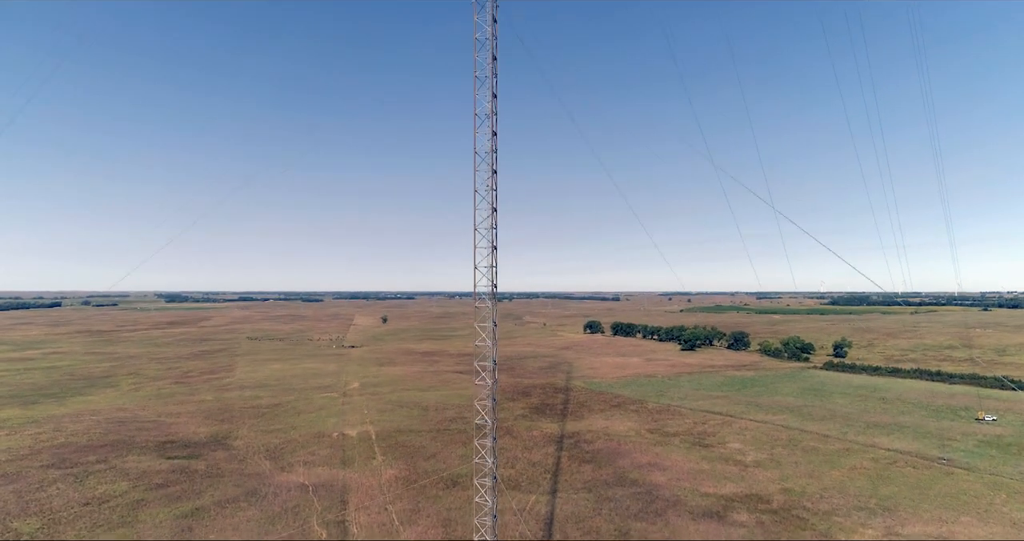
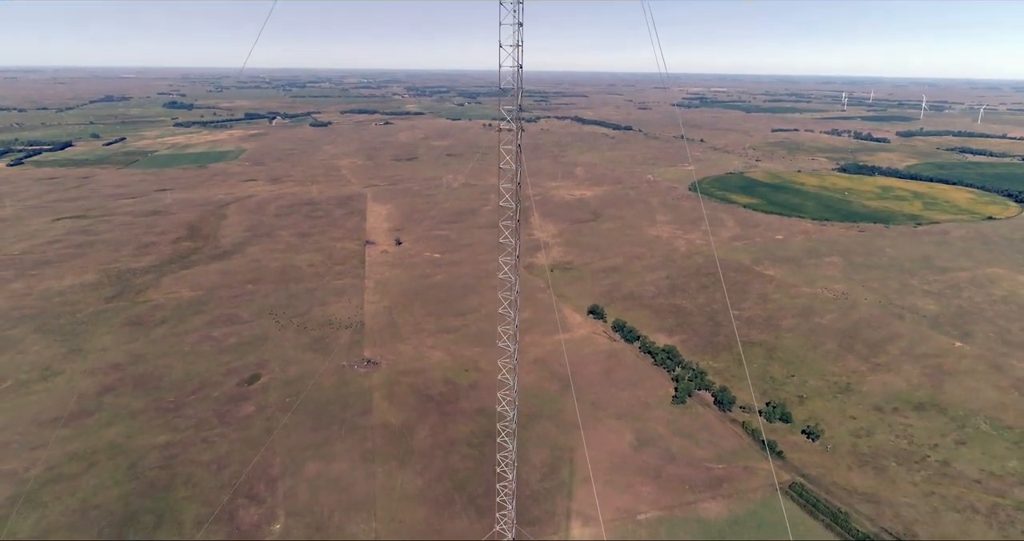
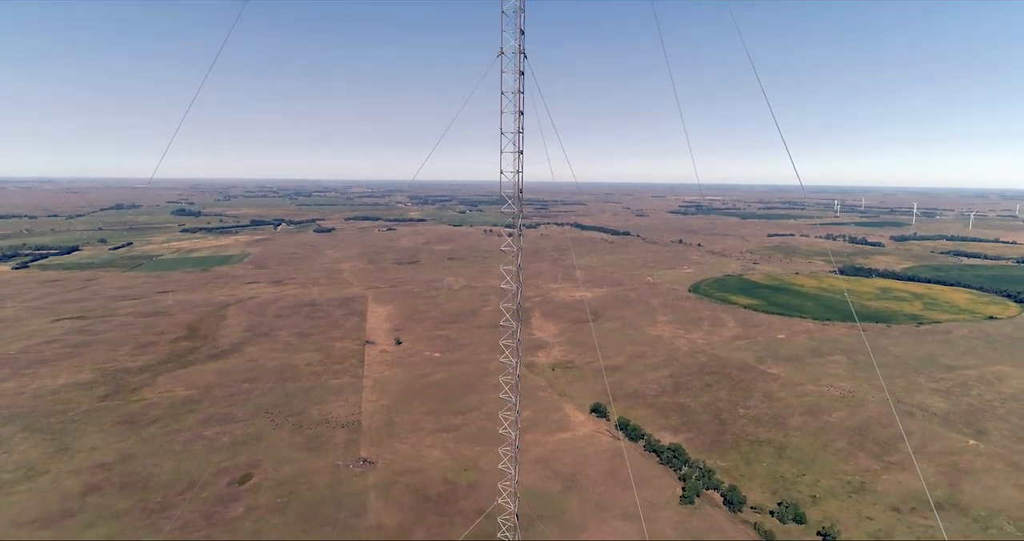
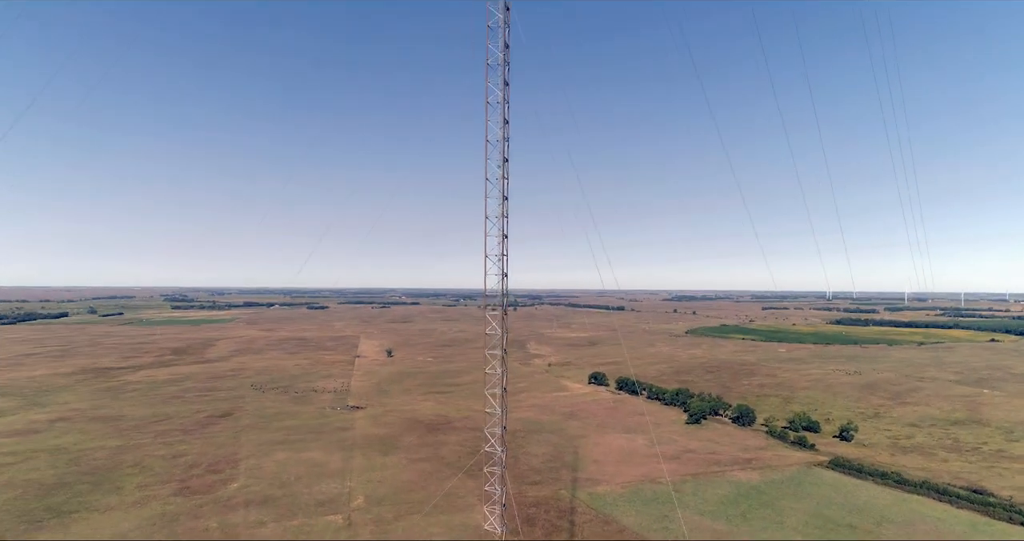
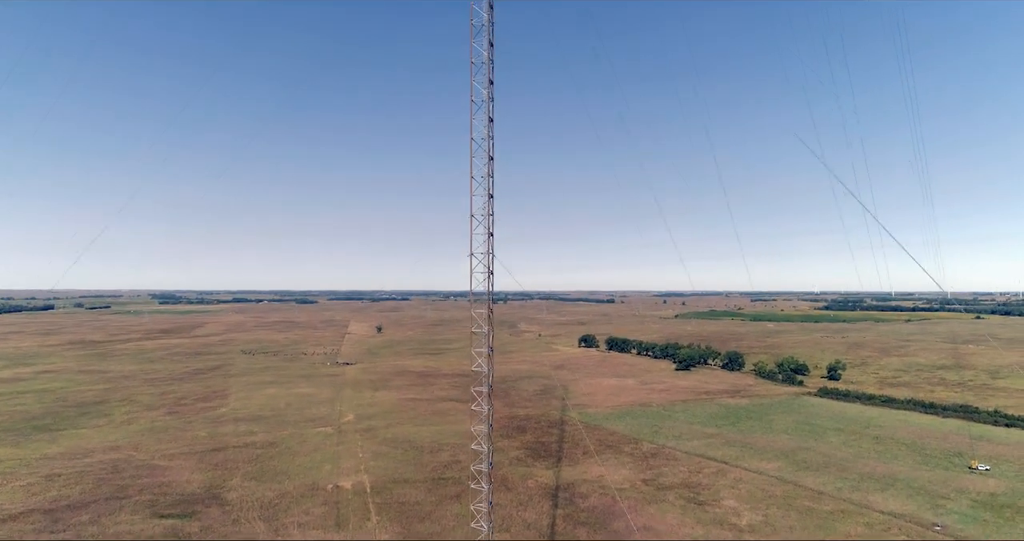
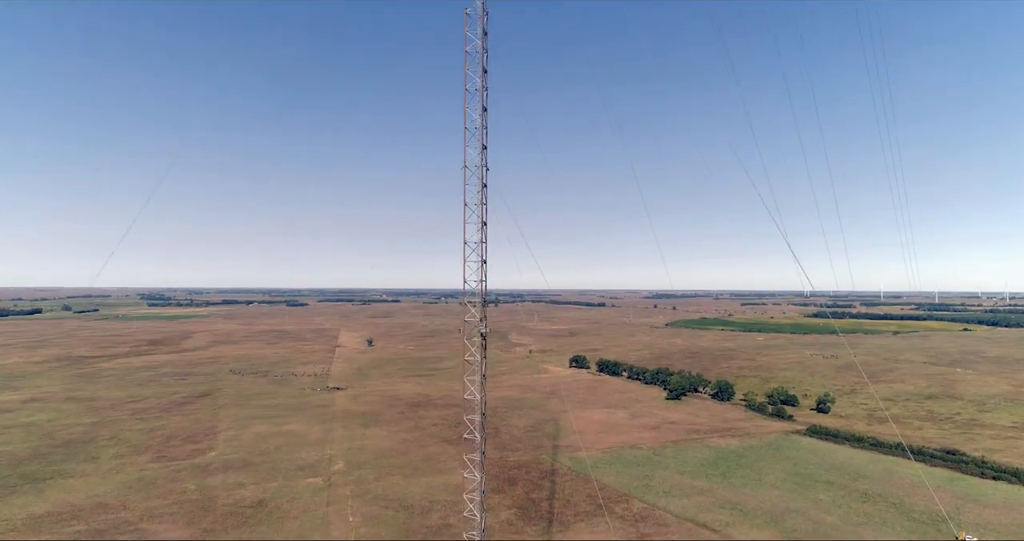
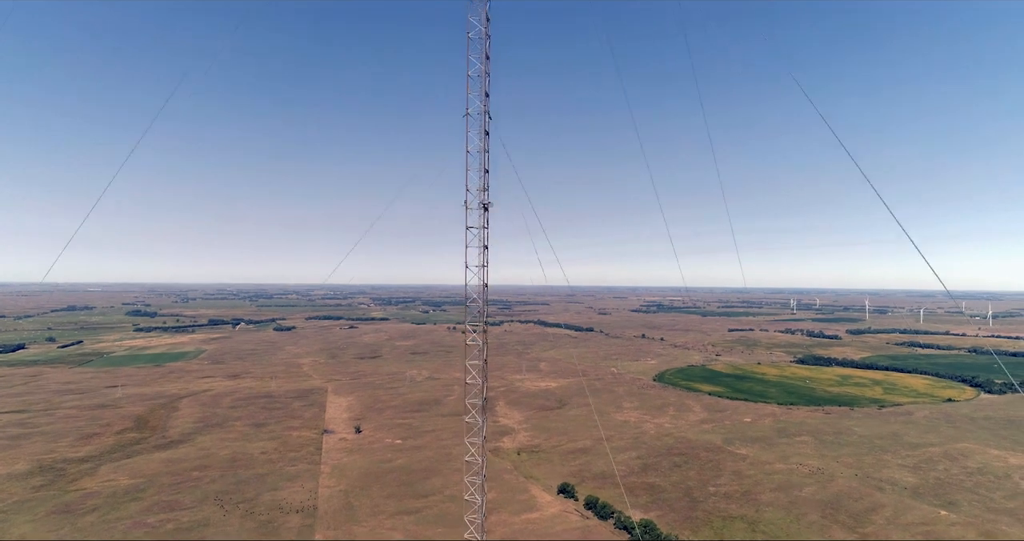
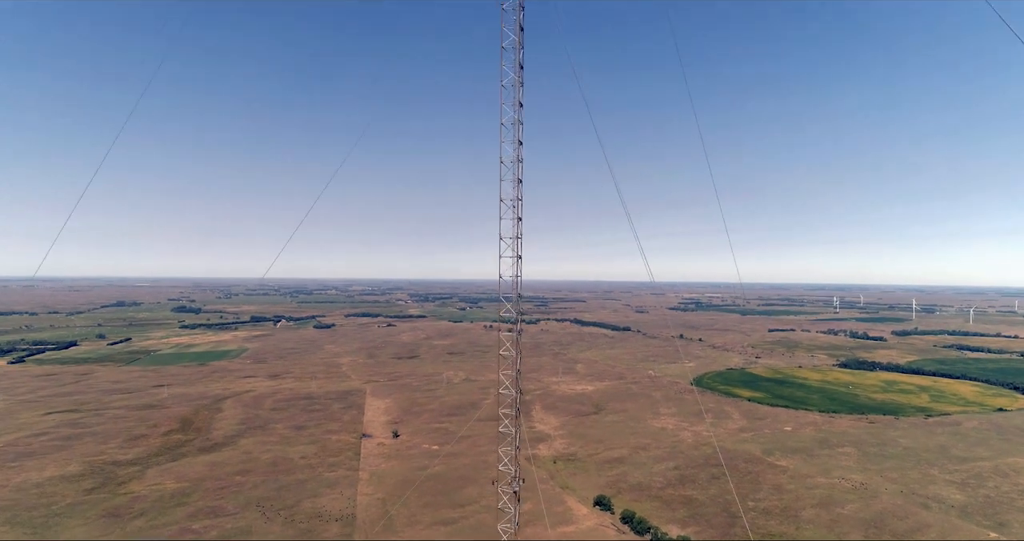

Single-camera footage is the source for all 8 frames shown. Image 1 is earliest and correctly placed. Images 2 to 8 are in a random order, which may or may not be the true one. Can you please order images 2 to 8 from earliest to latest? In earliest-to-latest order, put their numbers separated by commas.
5, 6, 4, 7, 8, 3, 2
